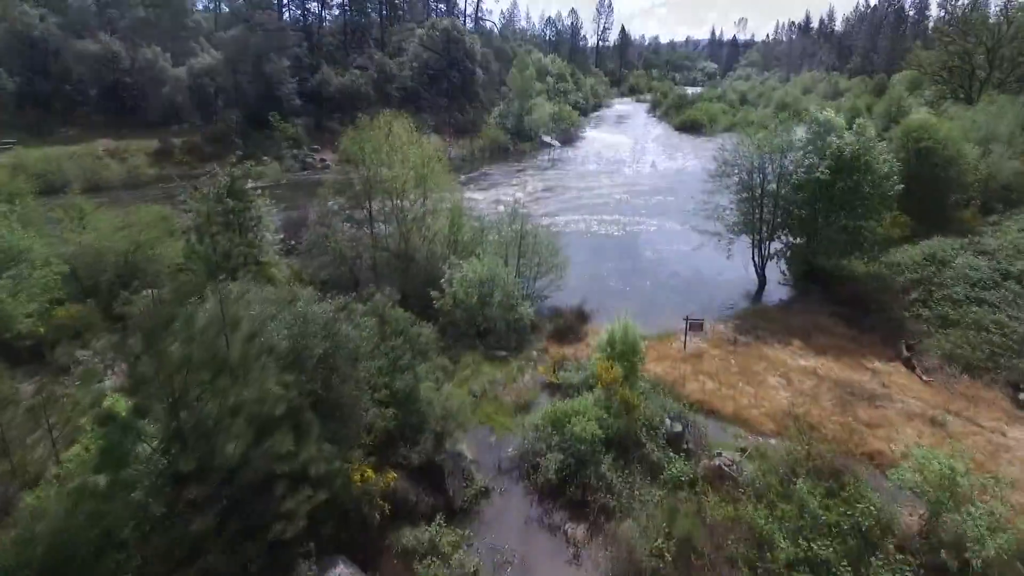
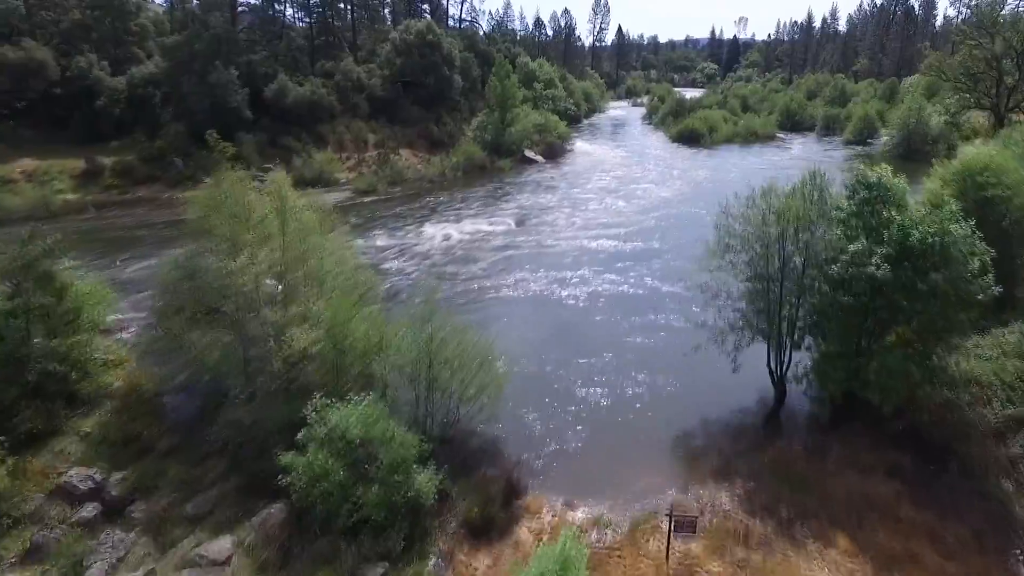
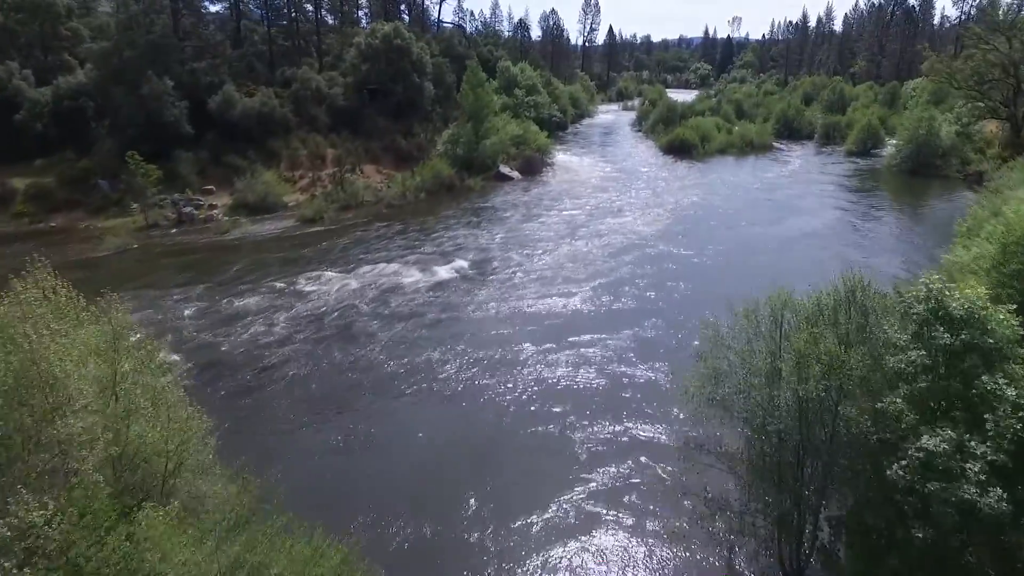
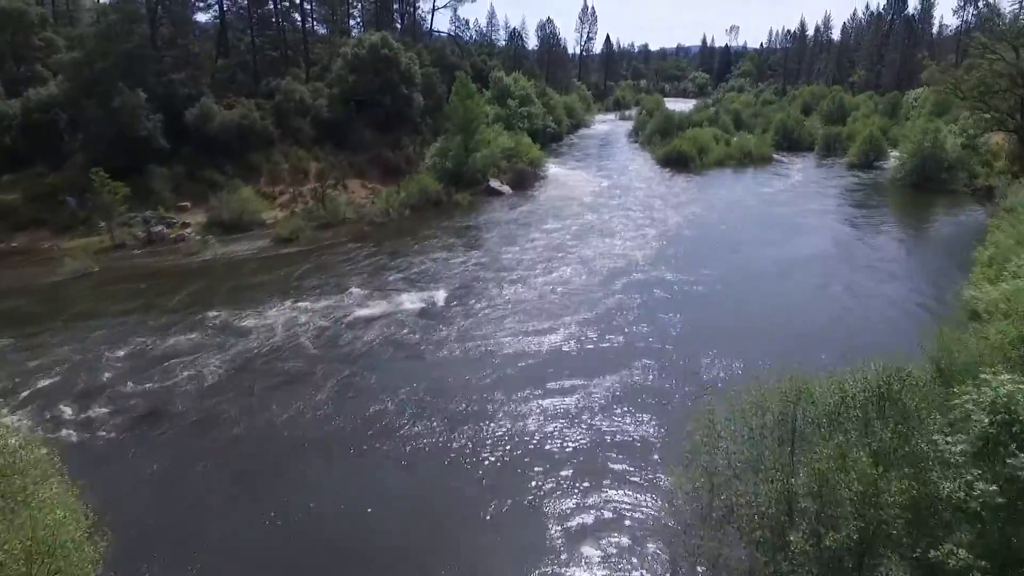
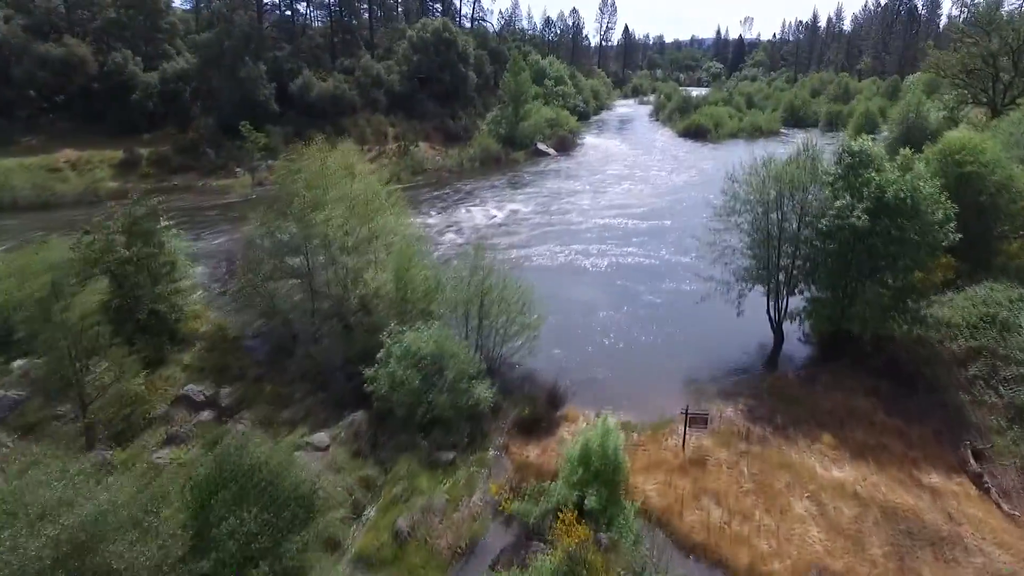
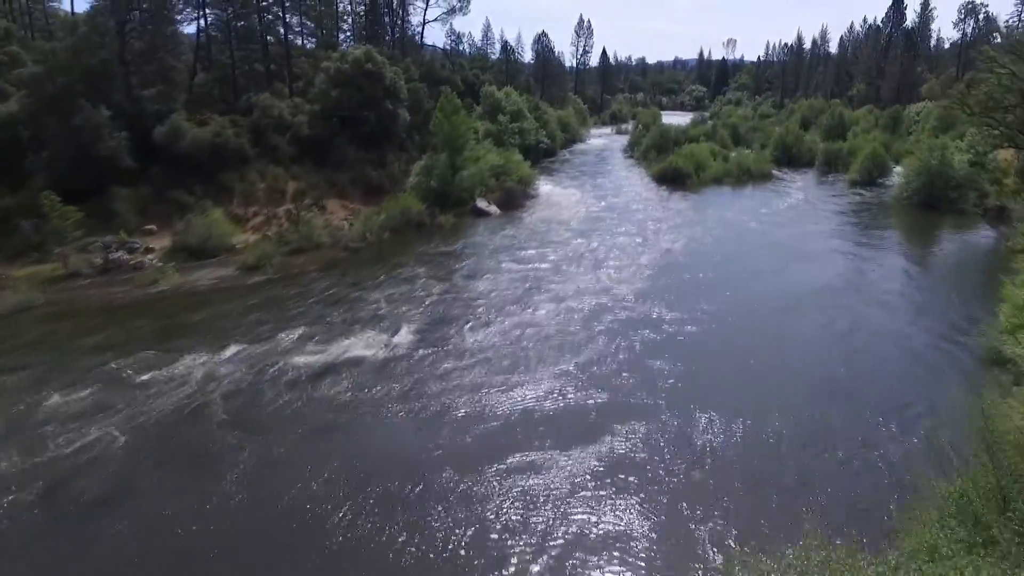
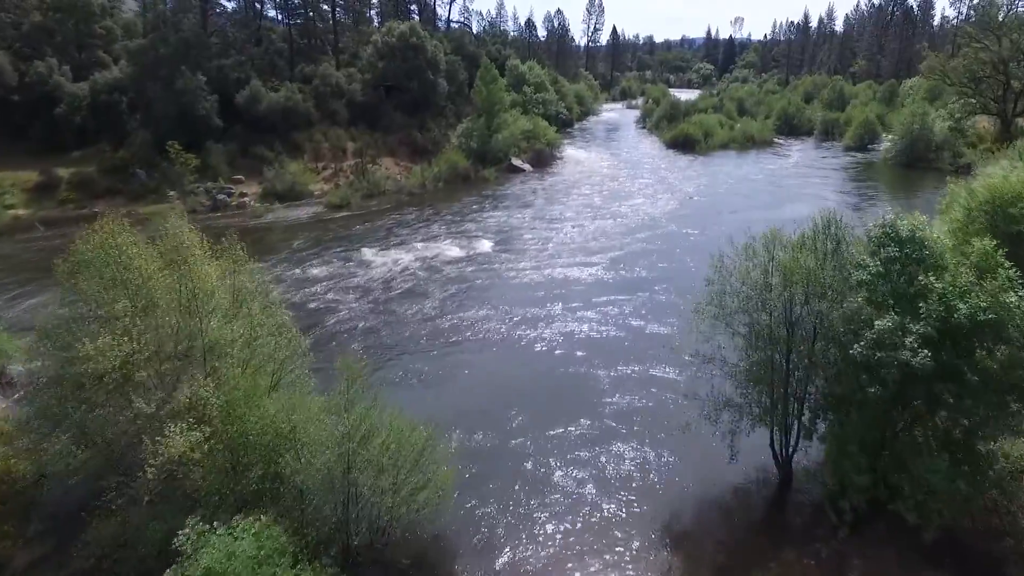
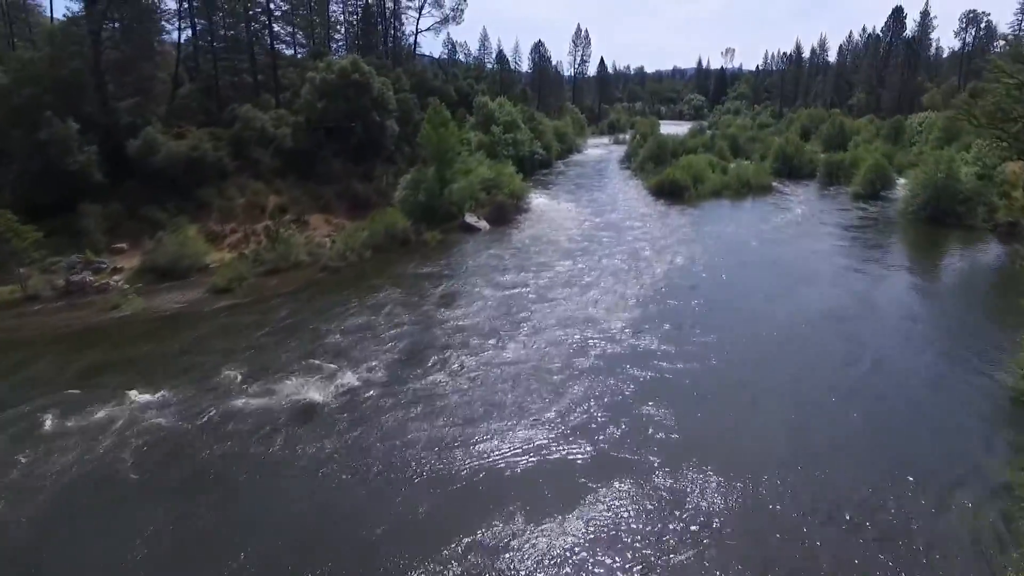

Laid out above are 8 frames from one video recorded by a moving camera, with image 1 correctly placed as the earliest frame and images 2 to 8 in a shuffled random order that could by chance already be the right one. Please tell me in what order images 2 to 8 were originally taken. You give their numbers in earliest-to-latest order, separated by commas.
5, 2, 7, 3, 4, 6, 8
